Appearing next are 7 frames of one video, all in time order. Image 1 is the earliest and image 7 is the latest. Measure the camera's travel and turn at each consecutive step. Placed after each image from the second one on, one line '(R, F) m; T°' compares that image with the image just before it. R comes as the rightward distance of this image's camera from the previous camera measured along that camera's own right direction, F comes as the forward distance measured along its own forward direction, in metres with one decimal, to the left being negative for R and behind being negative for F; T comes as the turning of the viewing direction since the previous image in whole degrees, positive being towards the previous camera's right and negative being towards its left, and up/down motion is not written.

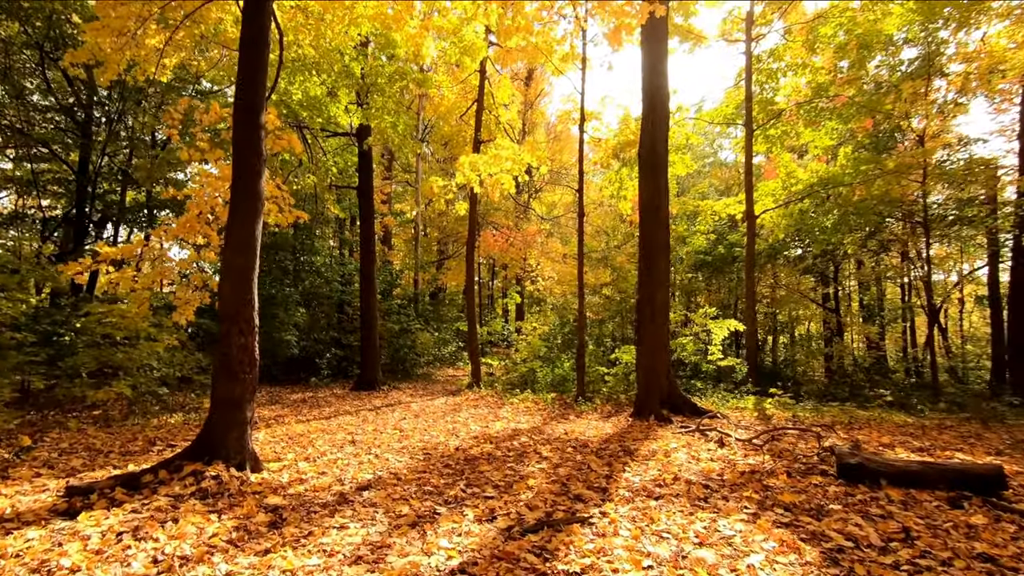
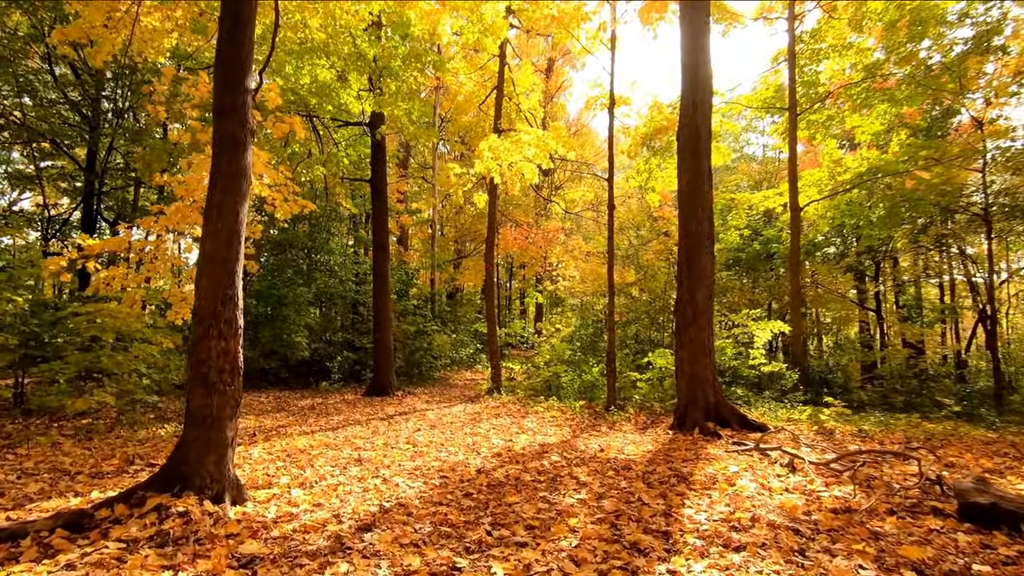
(-0.1, +0.8) m; -2°
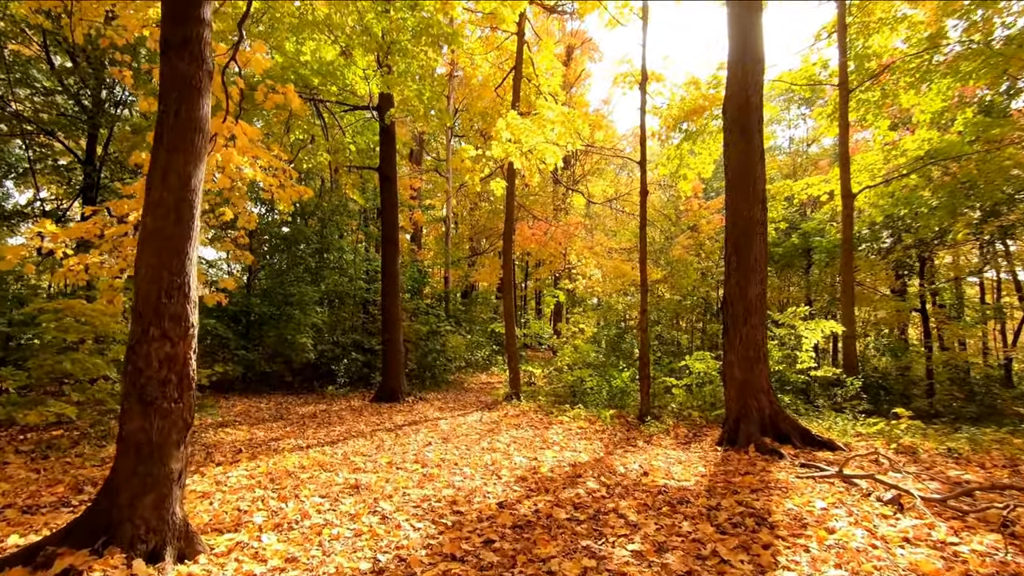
(-0.1, +0.9) m; -2°
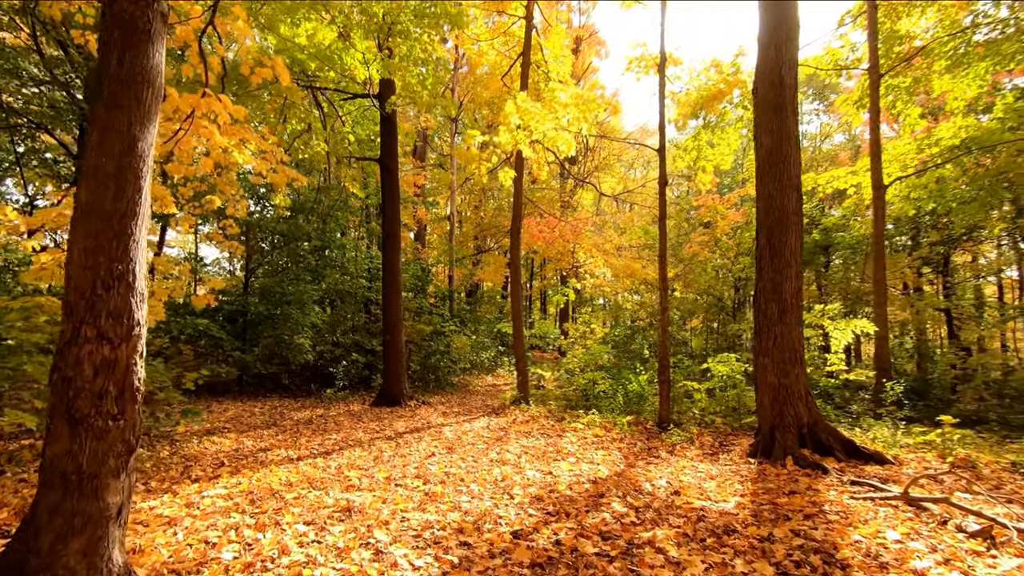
(-0.1, +0.6) m; -1°
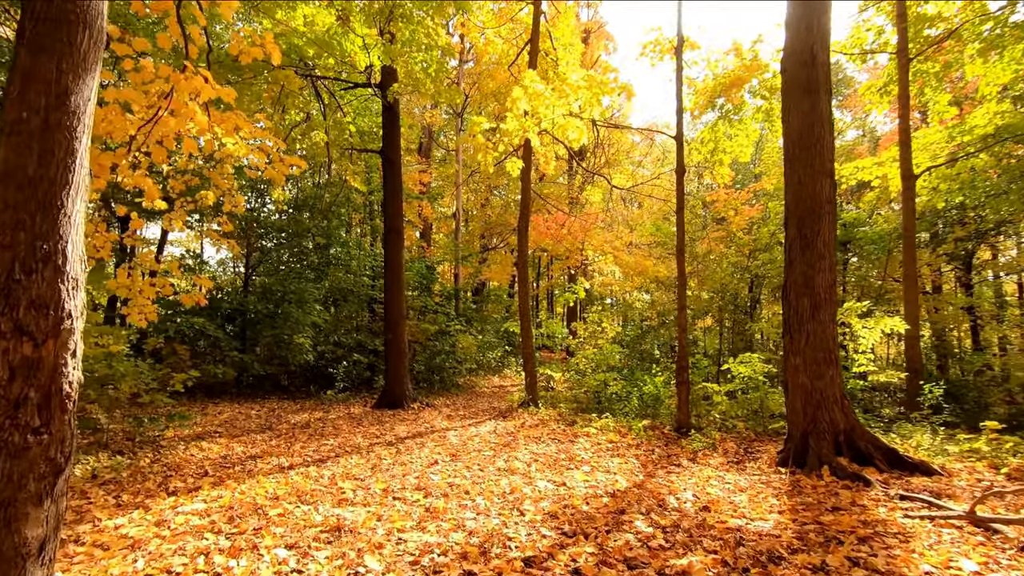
(0.0, +0.4) m; -1°
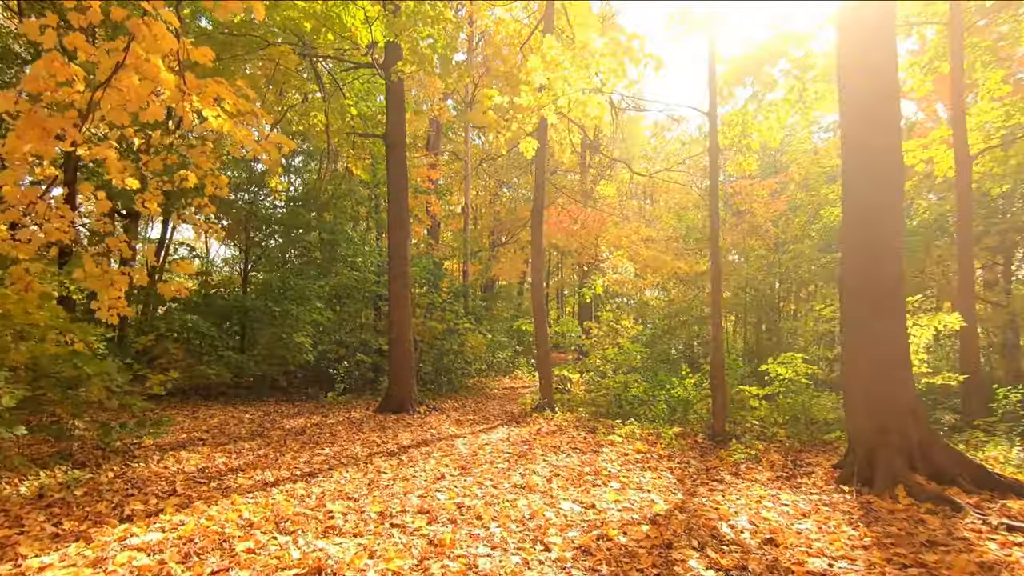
(-0.1, +0.7) m; -1°
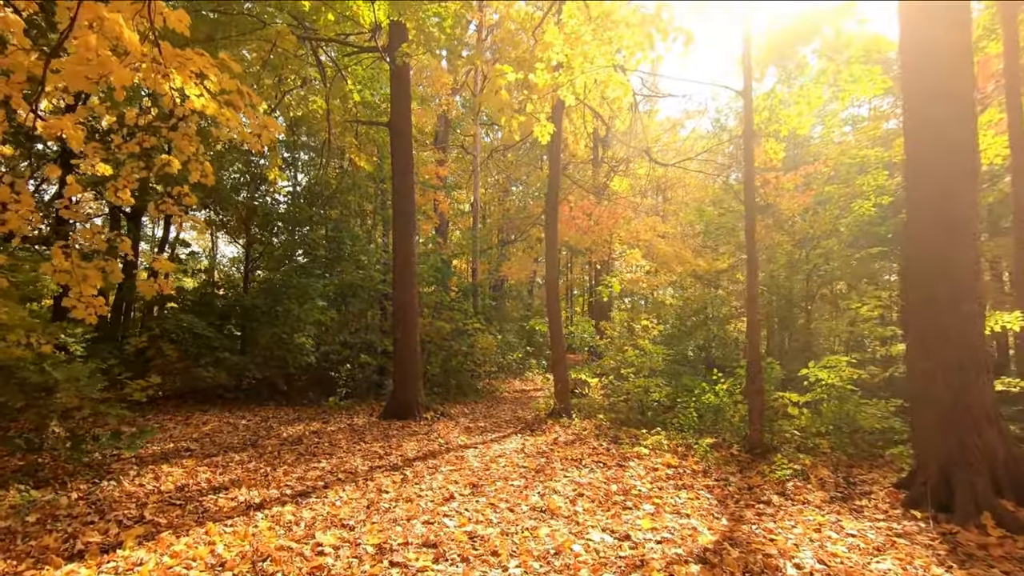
(-0.1, +0.6) m; -1°
